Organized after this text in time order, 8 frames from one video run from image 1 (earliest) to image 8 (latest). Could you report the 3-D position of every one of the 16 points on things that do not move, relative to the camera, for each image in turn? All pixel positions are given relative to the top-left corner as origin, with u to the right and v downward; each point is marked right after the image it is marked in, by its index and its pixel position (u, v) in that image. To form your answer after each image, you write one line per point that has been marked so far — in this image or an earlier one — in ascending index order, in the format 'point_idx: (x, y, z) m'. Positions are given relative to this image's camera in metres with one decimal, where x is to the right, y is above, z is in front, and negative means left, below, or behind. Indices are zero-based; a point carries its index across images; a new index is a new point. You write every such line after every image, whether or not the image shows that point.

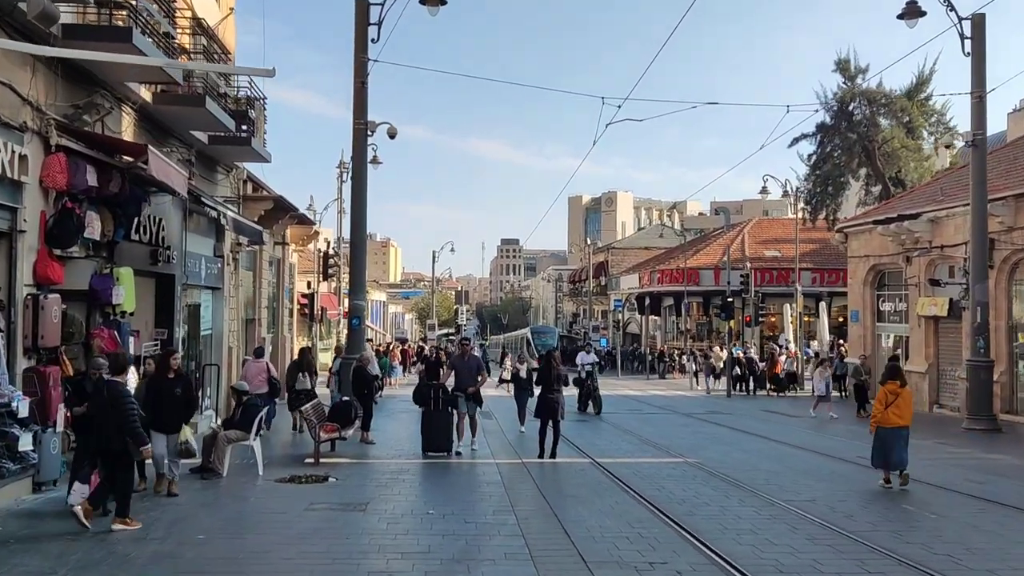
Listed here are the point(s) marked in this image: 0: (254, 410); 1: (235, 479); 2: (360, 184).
0: (-3.6, -1.7, +11.8) m
1: (-3.6, -2.5, +11.1) m
2: (-3.2, +2.2, +17.8) m
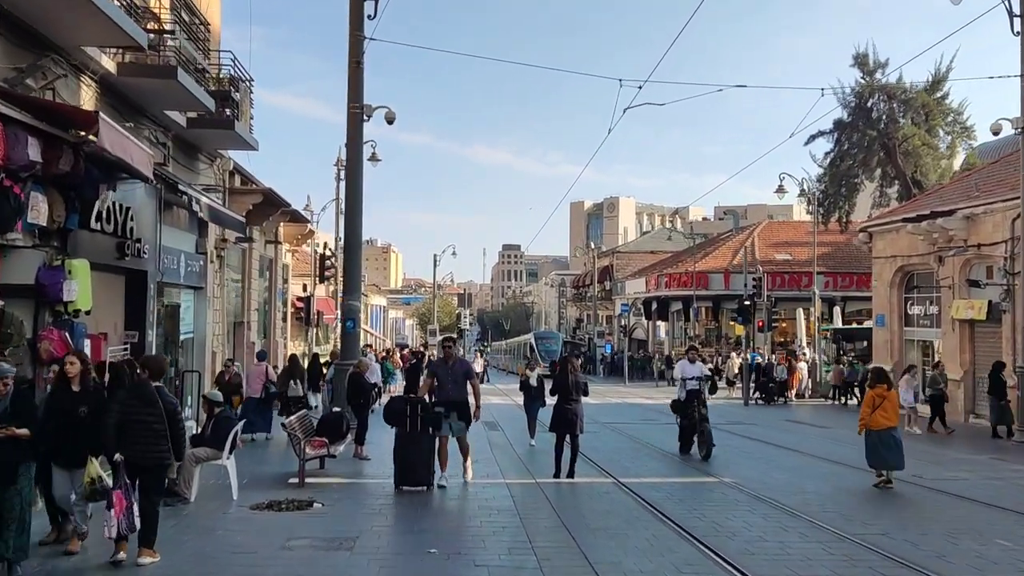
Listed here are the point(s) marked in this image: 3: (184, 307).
0: (-3.4, -1.6, +10.2) m
1: (-3.5, -2.4, +9.5) m
2: (-3.0, +2.2, +16.2) m
3: (-6.4, -0.4, +16.7) m
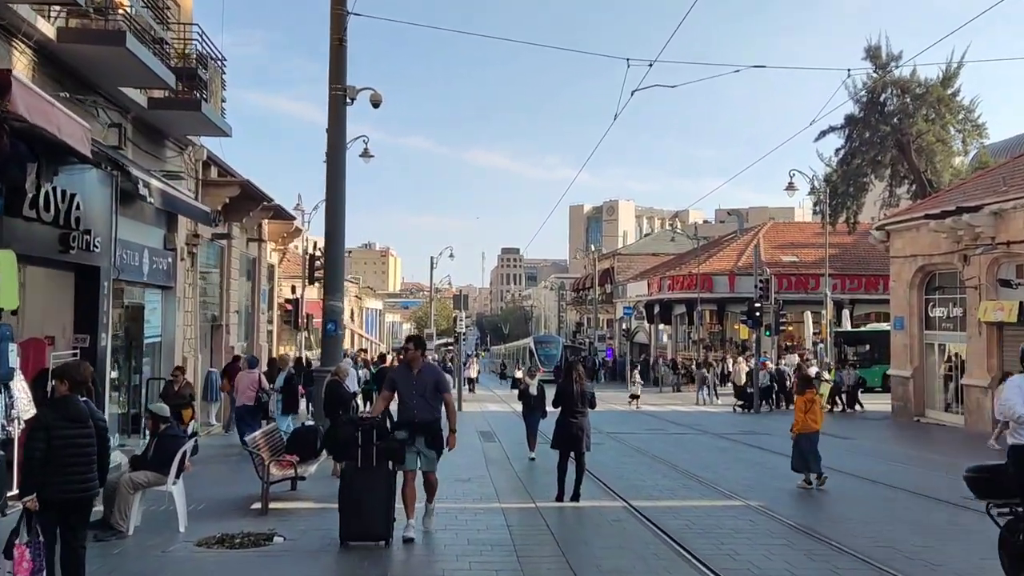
0: (-3.4, -1.6, +8.7) m
1: (-3.5, -2.4, +8.0) m
2: (-3.0, +2.3, +14.8) m
3: (-6.5, -0.4, +15.2) m
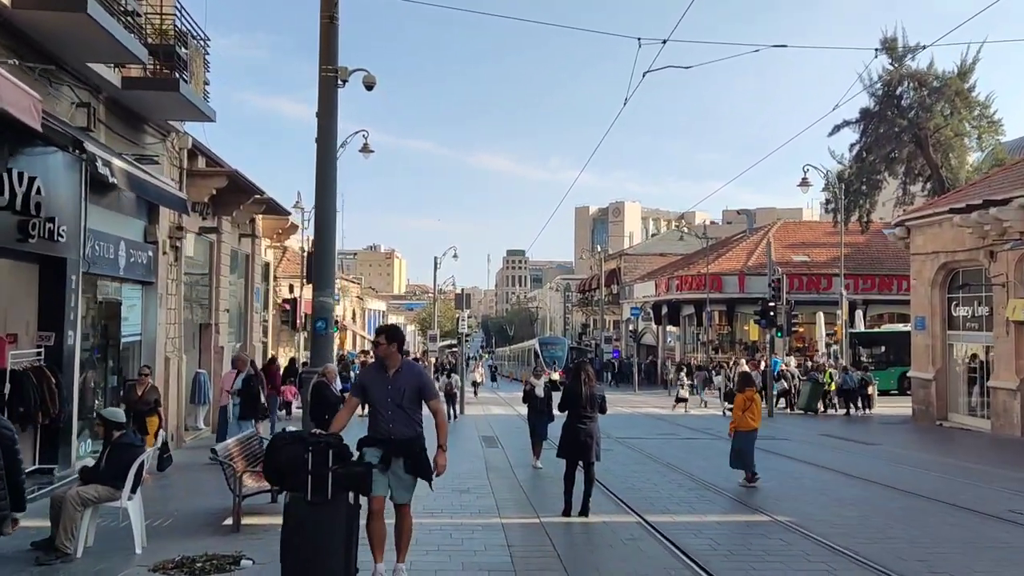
0: (-3.4, -1.5, +7.7) m
1: (-3.5, -2.3, +7.0) m
2: (-3.0, +2.3, +13.8) m
3: (-6.4, -0.3, +14.3) m
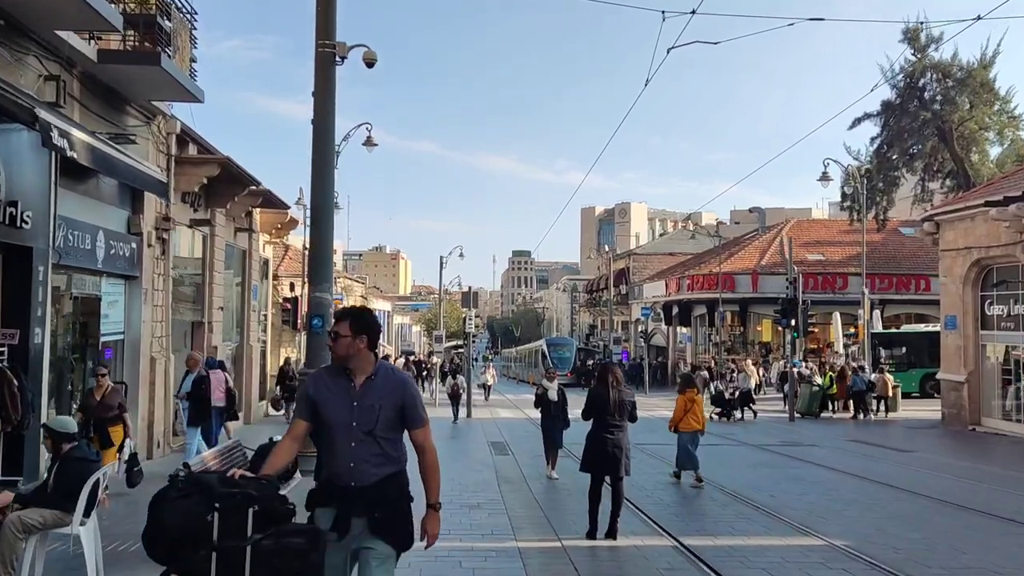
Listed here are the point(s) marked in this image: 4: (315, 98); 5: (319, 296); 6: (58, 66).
0: (-3.3, -1.4, +6.5) m
1: (-3.3, -2.2, +5.9) m
2: (-2.8, +2.4, +12.6) m
3: (-6.2, -0.2, +13.1) m
4: (-2.9, +2.8, +12.7) m
5: (-2.9, -0.1, +12.6) m
6: (-5.7, +2.8, +10.8) m
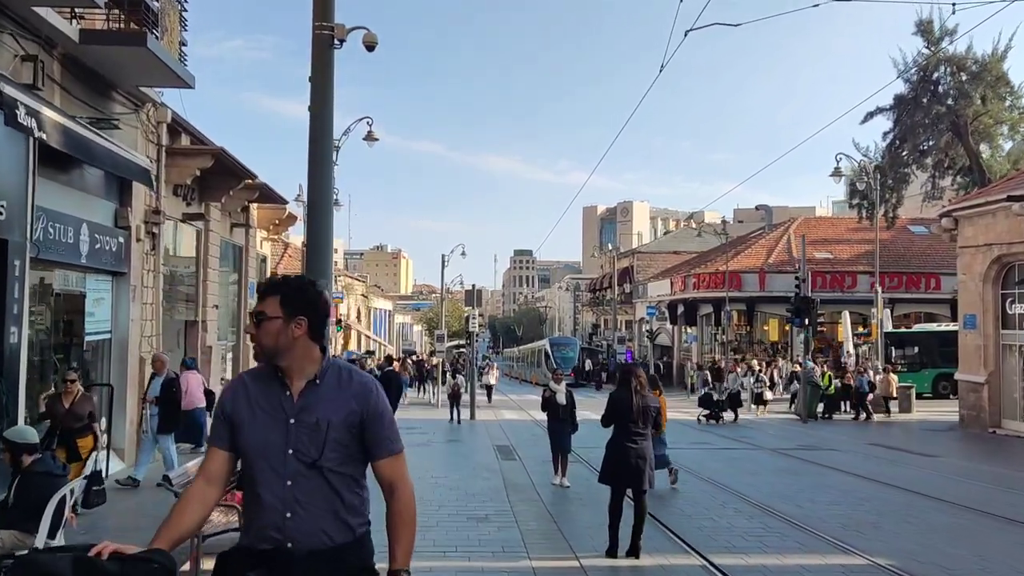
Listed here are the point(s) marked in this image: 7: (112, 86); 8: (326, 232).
0: (-3.2, -1.3, +5.8) m
1: (-3.2, -2.2, +5.2) m
2: (-2.7, +2.5, +11.9) m
3: (-6.1, -0.2, +12.4) m
4: (-2.8, +2.9, +12.0) m
5: (-2.7, -0.1, +11.9) m
6: (-5.6, +2.8, +10.0) m
7: (-5.7, +2.9, +12.2) m
8: (-2.5, +0.8, +11.6) m
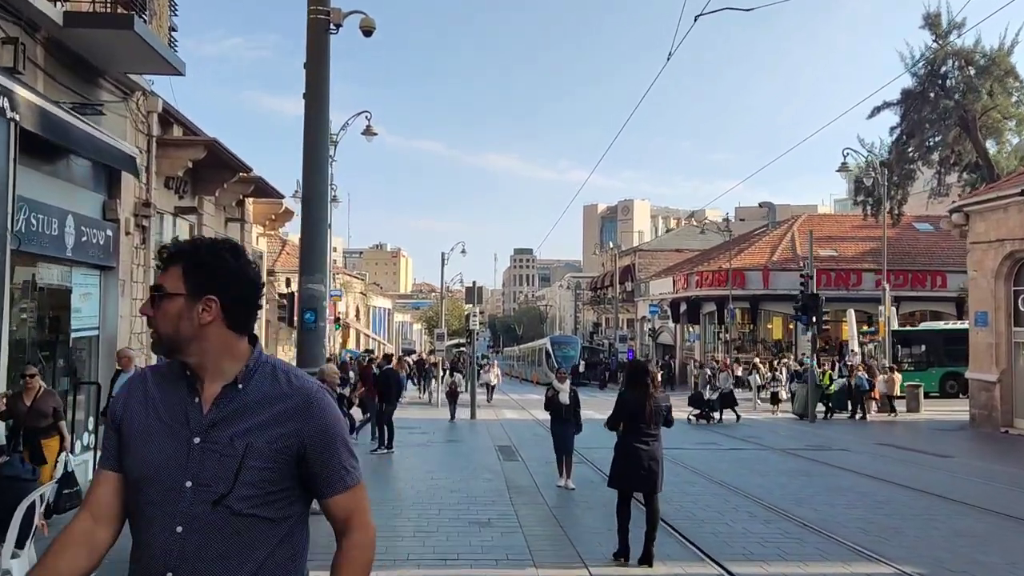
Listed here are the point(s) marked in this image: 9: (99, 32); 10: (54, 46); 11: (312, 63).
0: (-3.1, -1.3, +5.4) m
1: (-3.2, -2.1, +4.7) m
2: (-2.6, +2.6, +11.4) m
3: (-6.0, -0.1, +12.0) m
4: (-2.8, +2.9, +11.5) m
5: (-2.7, 0.0, +11.4) m
6: (-5.5, +2.9, +9.6) m
7: (-5.7, +3.0, +11.8) m
8: (-2.5, +0.9, +11.2) m
9: (-5.0, +3.1, +10.4) m
10: (-5.6, +3.0, +10.5) m
11: (-2.7, +3.0, +11.5) m
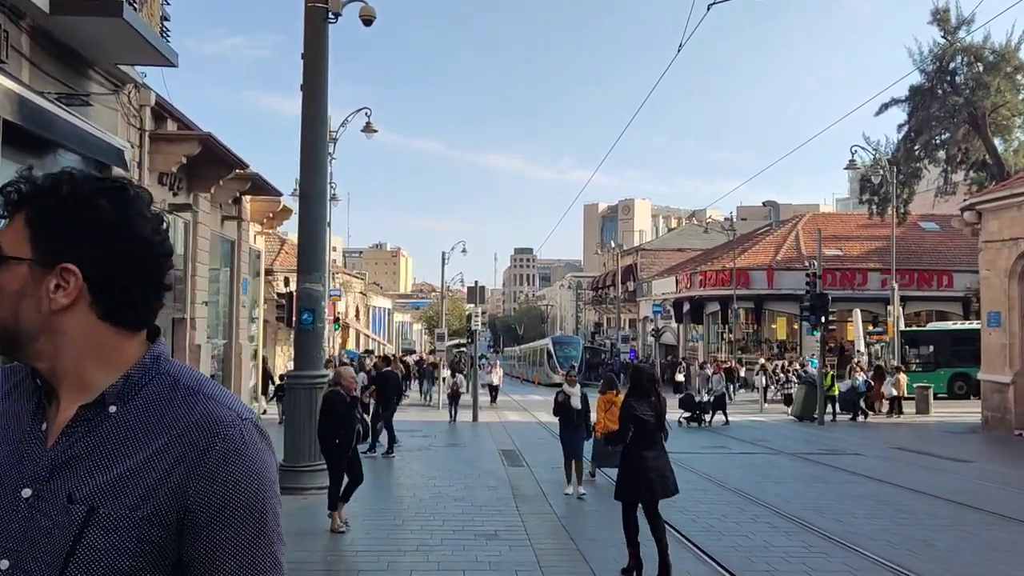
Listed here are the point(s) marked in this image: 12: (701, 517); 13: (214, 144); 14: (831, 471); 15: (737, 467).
0: (-3.0, -1.3, +4.9) m
1: (-3.1, -2.1, +4.3) m
2: (-2.5, +2.6, +11.0) m
3: (-6.0, -0.1, +11.5) m
4: (-2.7, +2.9, +11.1) m
5: (-2.6, 0.0, +10.9) m
6: (-5.5, +2.9, +9.1) m
7: (-5.6, +3.0, +11.3) m
8: (-2.4, +0.9, +10.7) m
9: (-4.9, +3.1, +9.9) m
10: (-5.5, +3.0, +10.0) m
11: (-2.6, +3.0, +11.0) m
12: (+2.1, -2.6, +9.7) m
13: (-5.1, +2.5, +14.7) m
14: (+5.3, -3.1, +14.3) m
15: (+3.9, -3.1, +14.8) m
